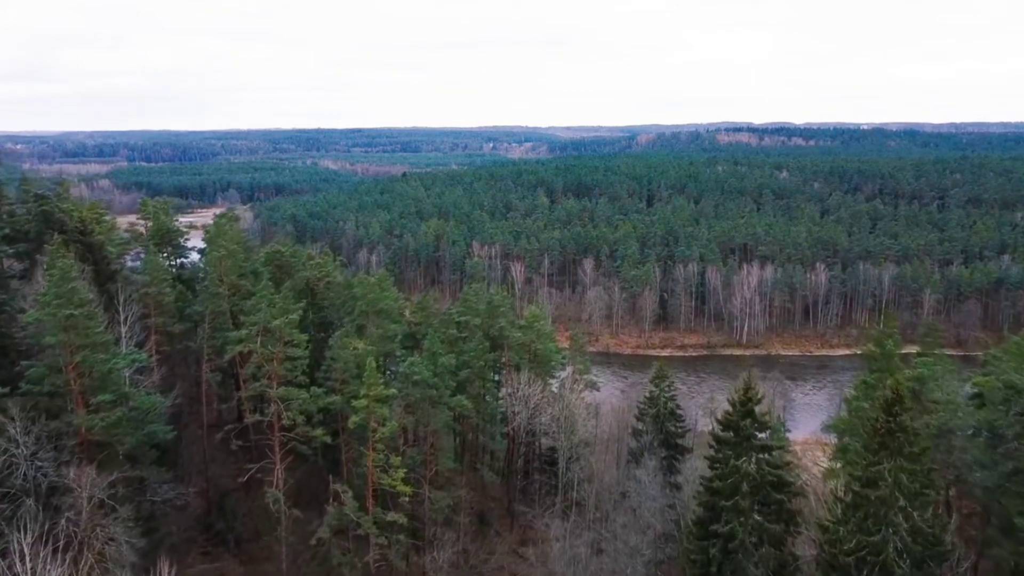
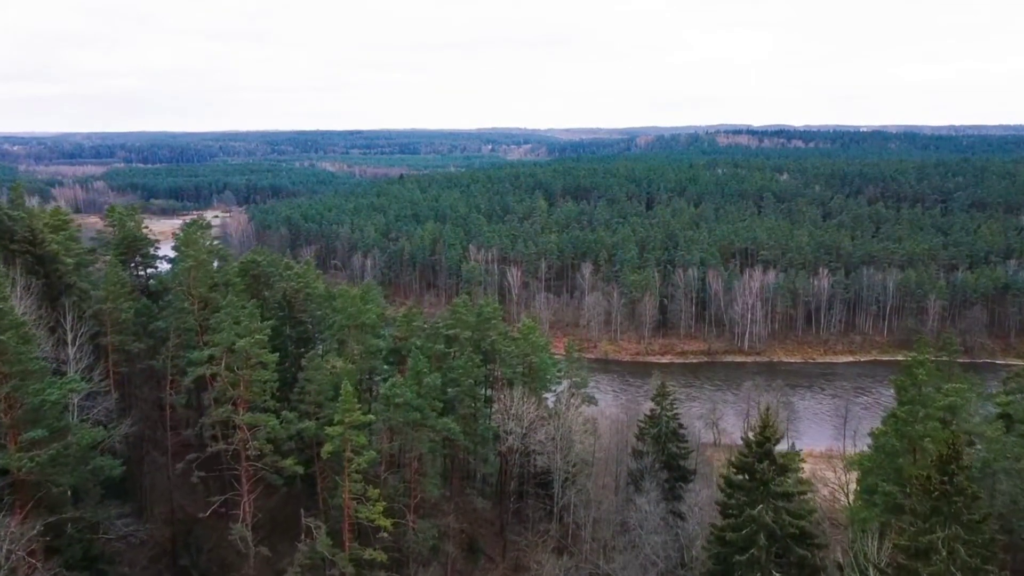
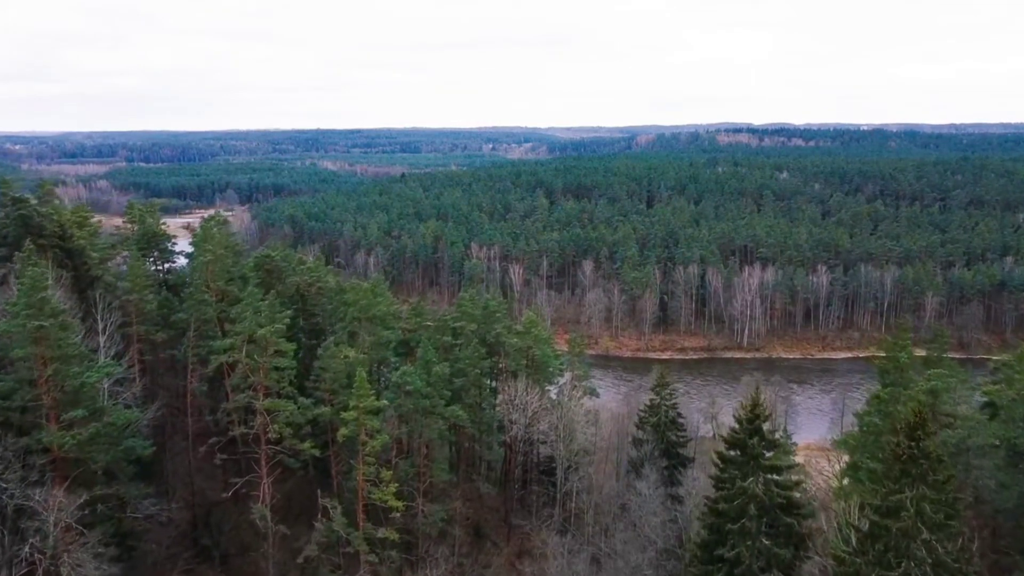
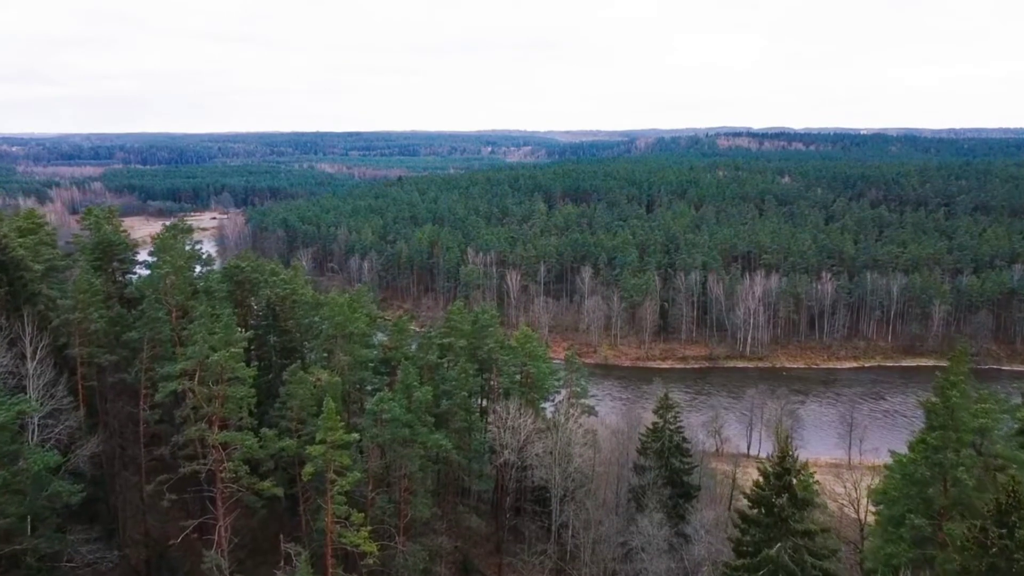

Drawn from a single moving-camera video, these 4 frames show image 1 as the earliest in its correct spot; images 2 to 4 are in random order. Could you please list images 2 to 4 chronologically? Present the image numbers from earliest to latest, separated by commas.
3, 2, 4
